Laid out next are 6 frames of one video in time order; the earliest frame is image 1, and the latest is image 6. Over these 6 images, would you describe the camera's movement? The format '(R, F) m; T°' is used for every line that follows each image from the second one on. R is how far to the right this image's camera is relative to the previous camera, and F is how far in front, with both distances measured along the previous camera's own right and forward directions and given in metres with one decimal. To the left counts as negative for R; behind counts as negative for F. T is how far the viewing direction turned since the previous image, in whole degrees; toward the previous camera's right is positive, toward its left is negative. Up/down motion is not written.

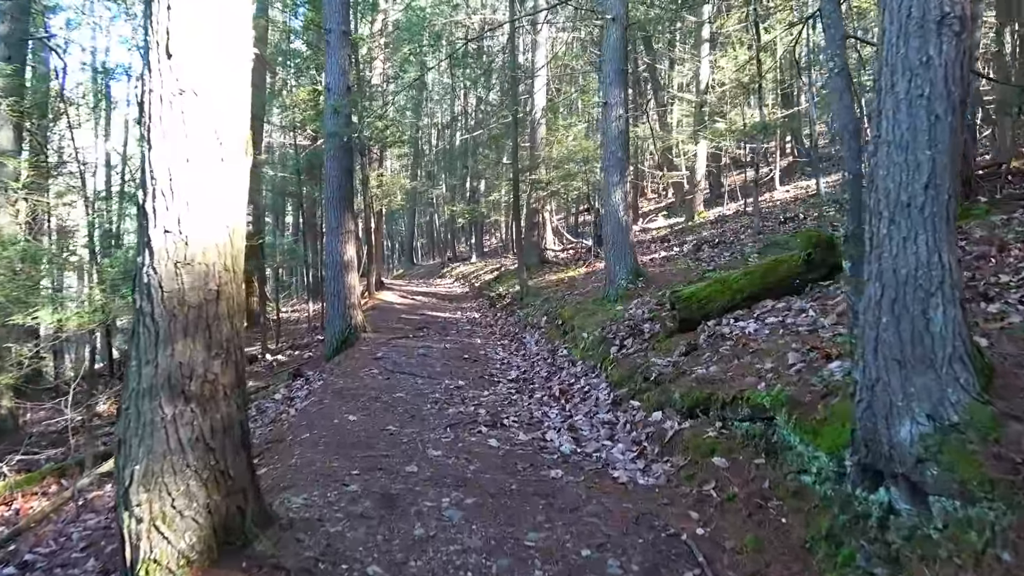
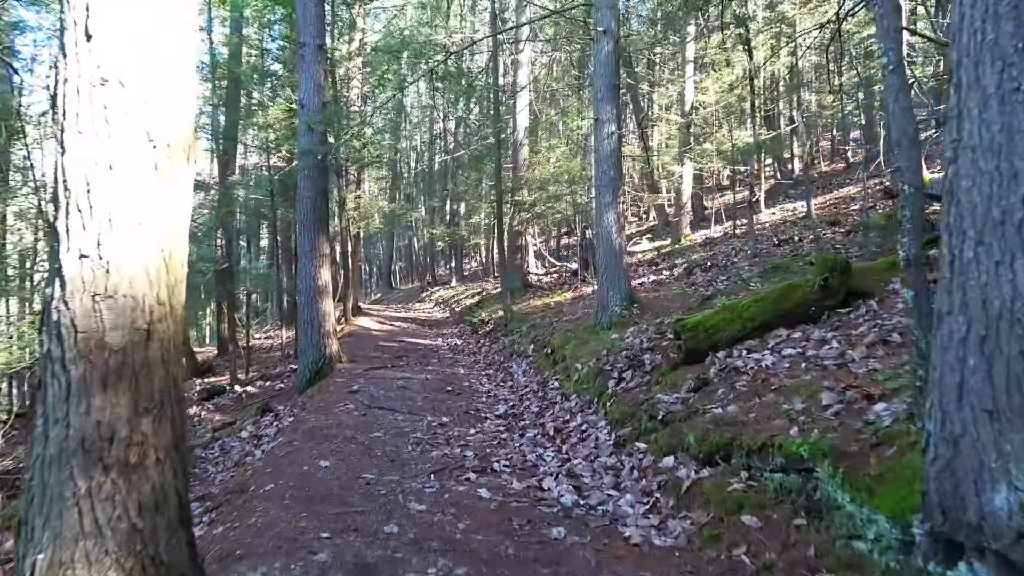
(-0.1, +0.6) m; +2°
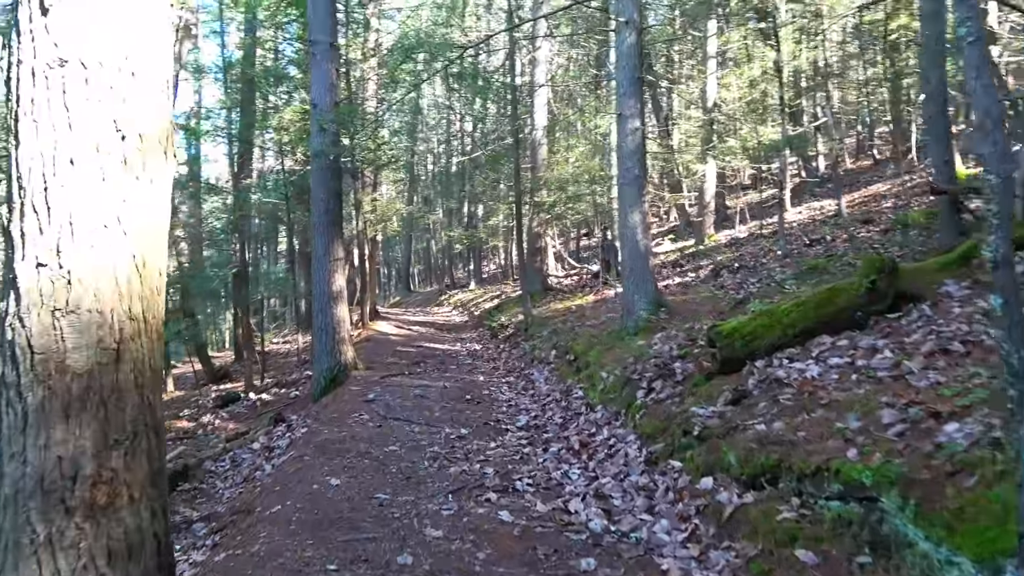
(0.0, +0.4) m; -1°
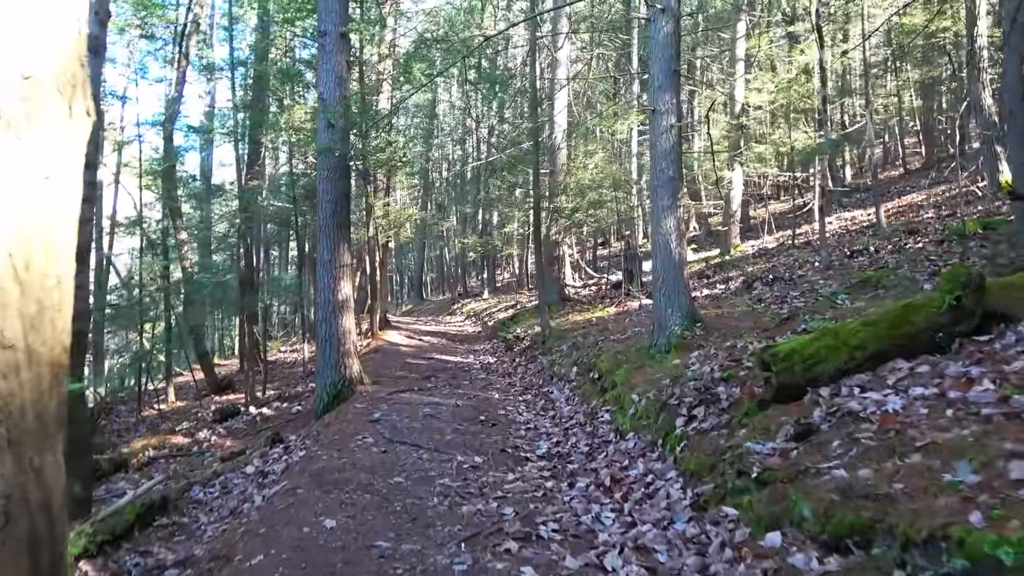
(-0.1, +0.7) m; -1°
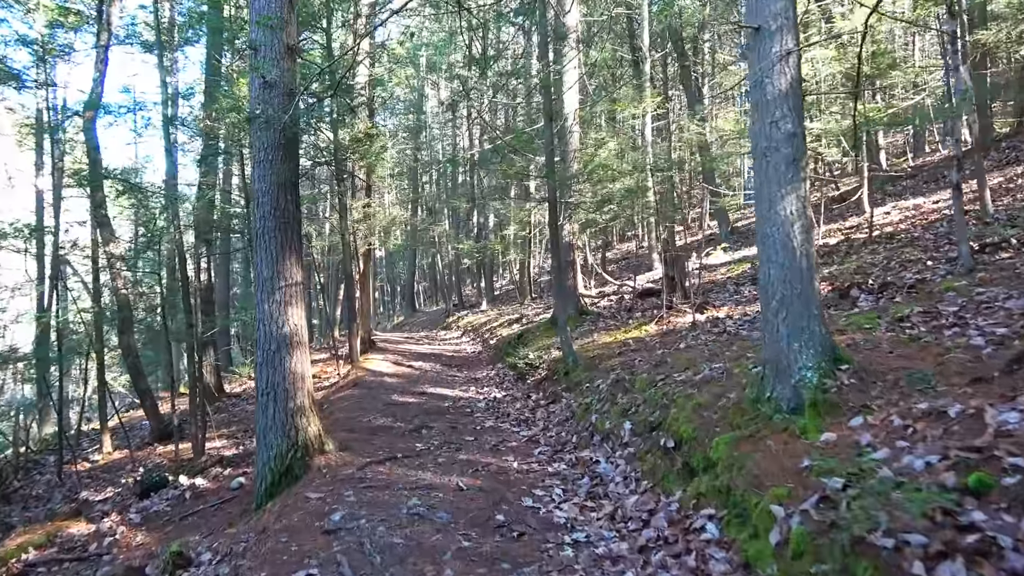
(-0.2, +2.8) m; 0°
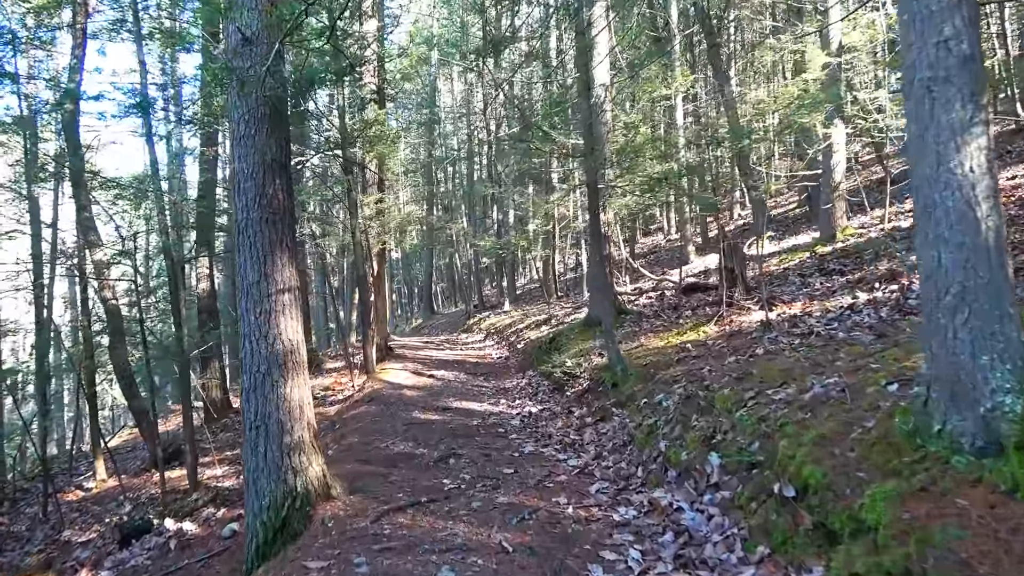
(-0.2, +1.4) m; -1°
